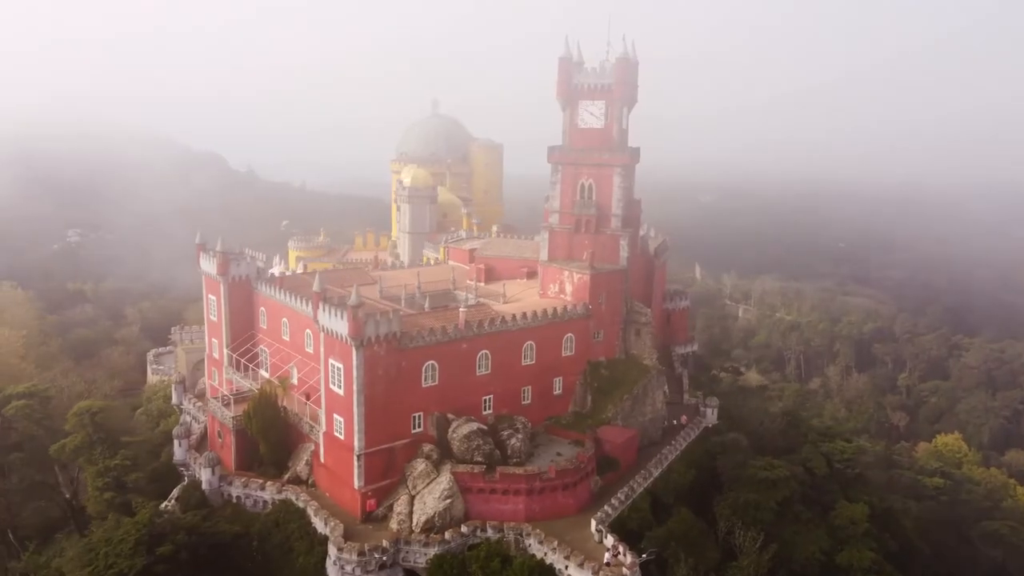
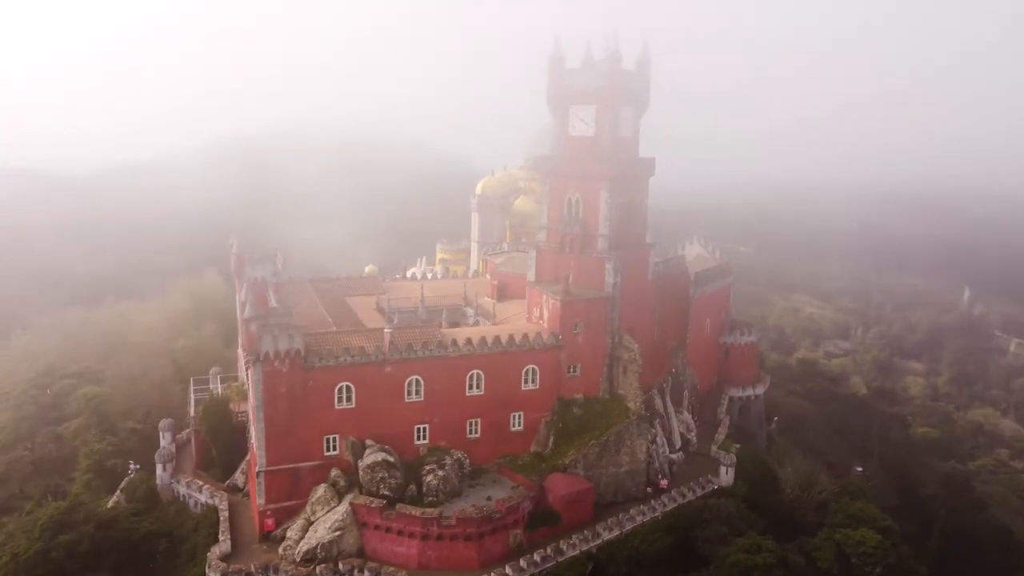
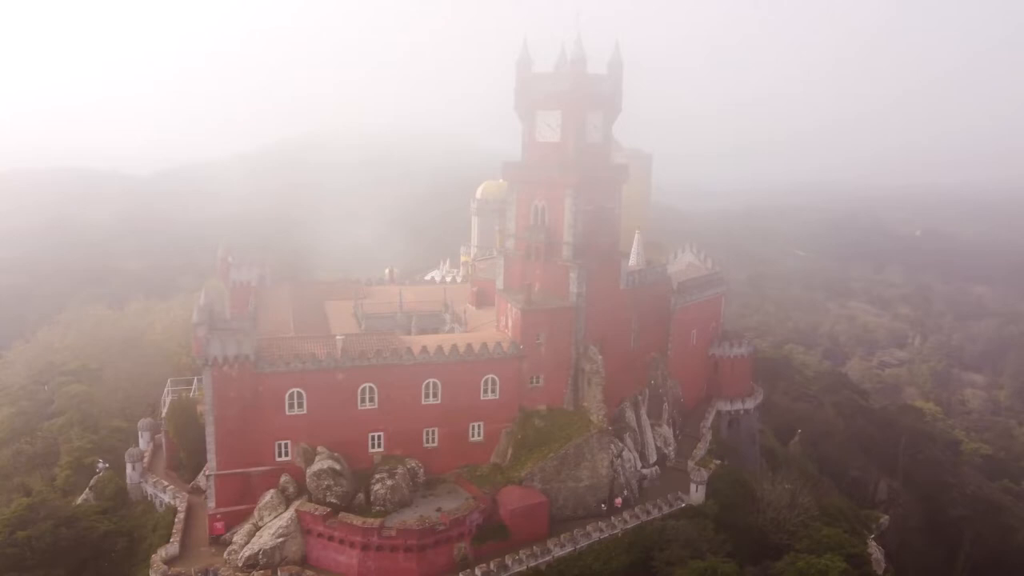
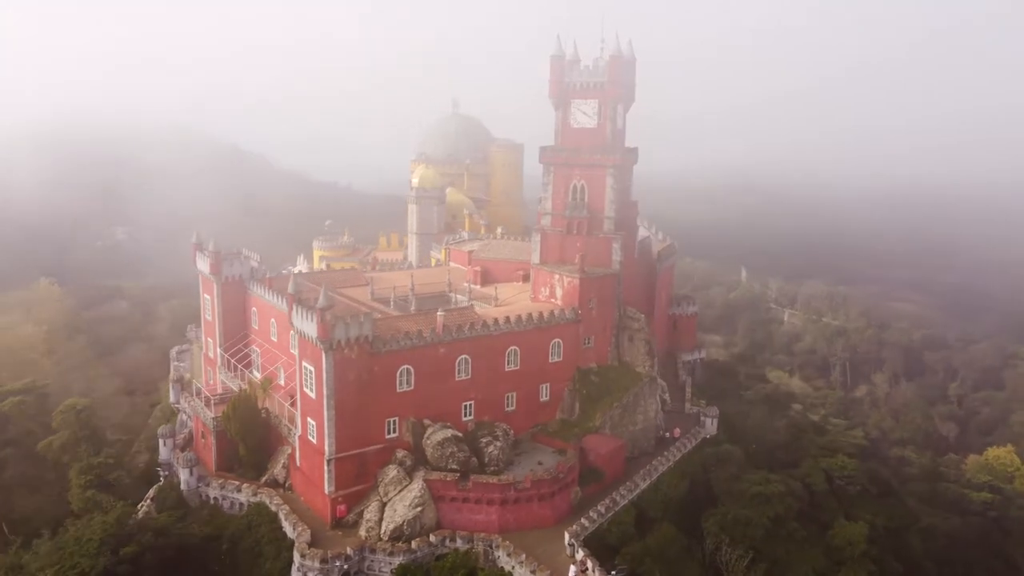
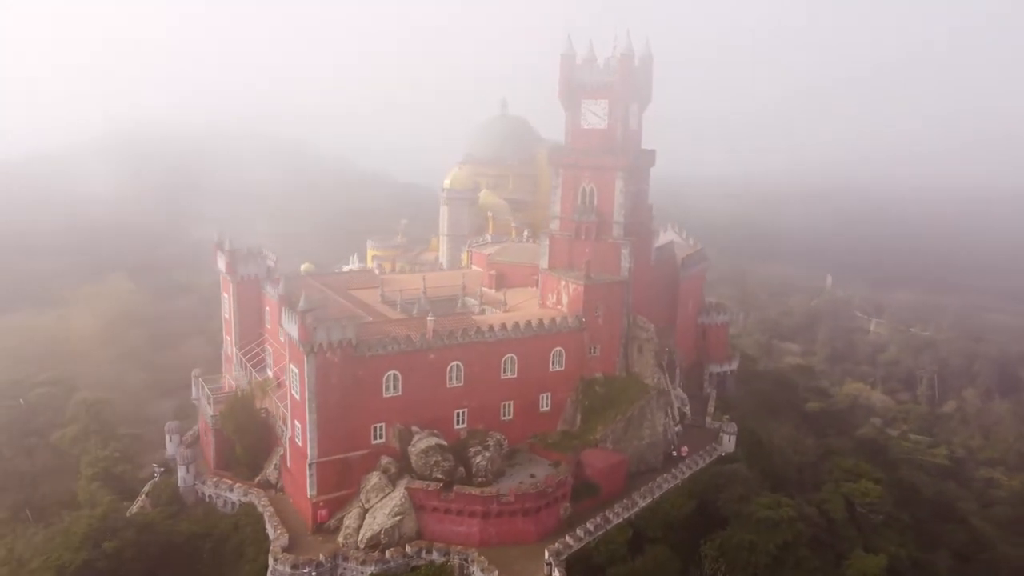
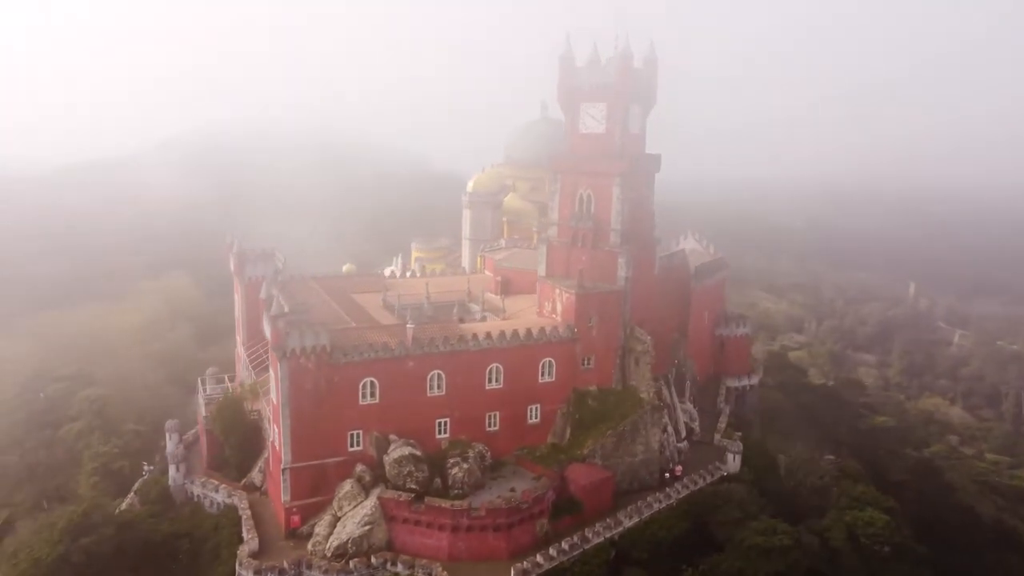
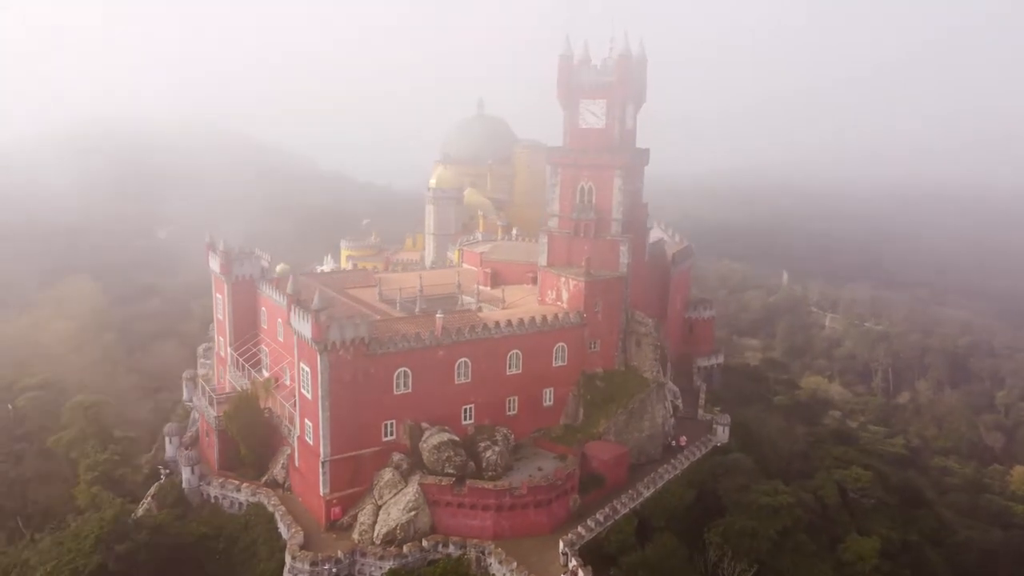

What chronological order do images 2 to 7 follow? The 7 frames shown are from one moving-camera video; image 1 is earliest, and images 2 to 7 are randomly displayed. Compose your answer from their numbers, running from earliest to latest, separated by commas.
4, 7, 5, 6, 2, 3
